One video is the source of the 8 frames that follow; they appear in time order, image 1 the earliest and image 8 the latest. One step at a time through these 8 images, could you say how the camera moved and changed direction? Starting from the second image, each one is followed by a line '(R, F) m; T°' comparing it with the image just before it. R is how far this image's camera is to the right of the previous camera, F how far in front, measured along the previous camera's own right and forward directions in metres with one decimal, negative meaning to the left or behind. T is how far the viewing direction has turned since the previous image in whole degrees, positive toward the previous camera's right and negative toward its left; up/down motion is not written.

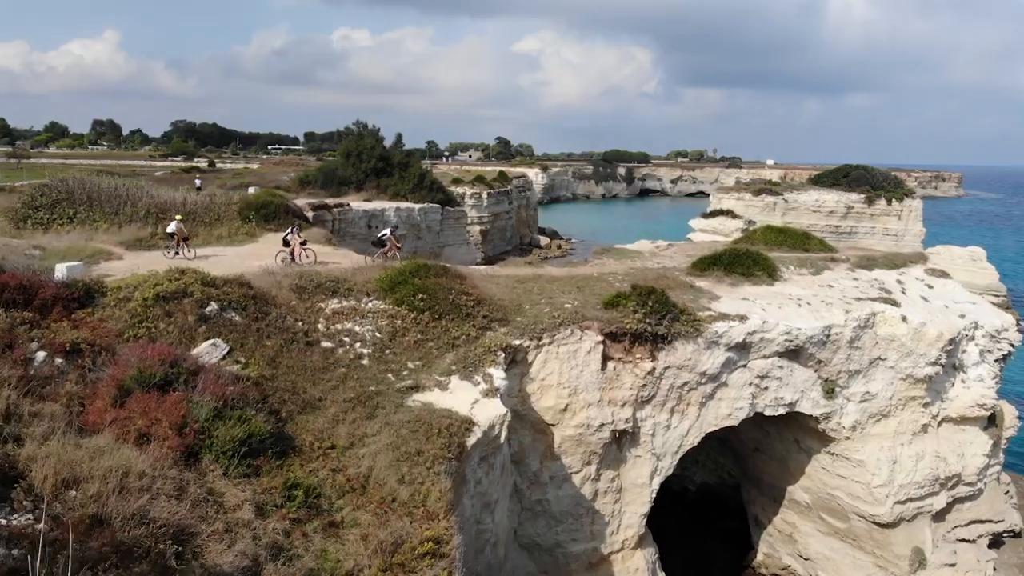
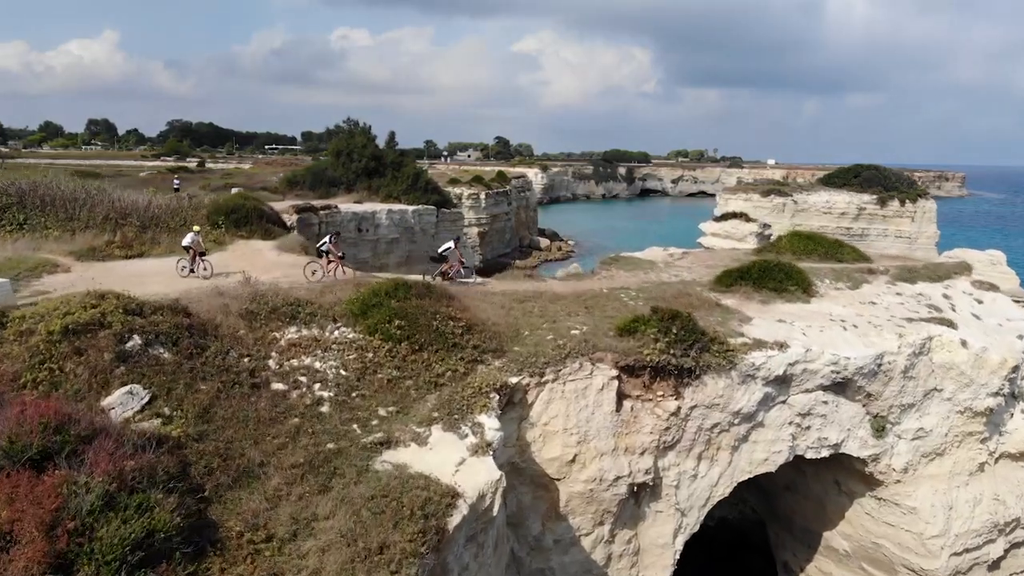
(0.0, +2.1) m; 0°
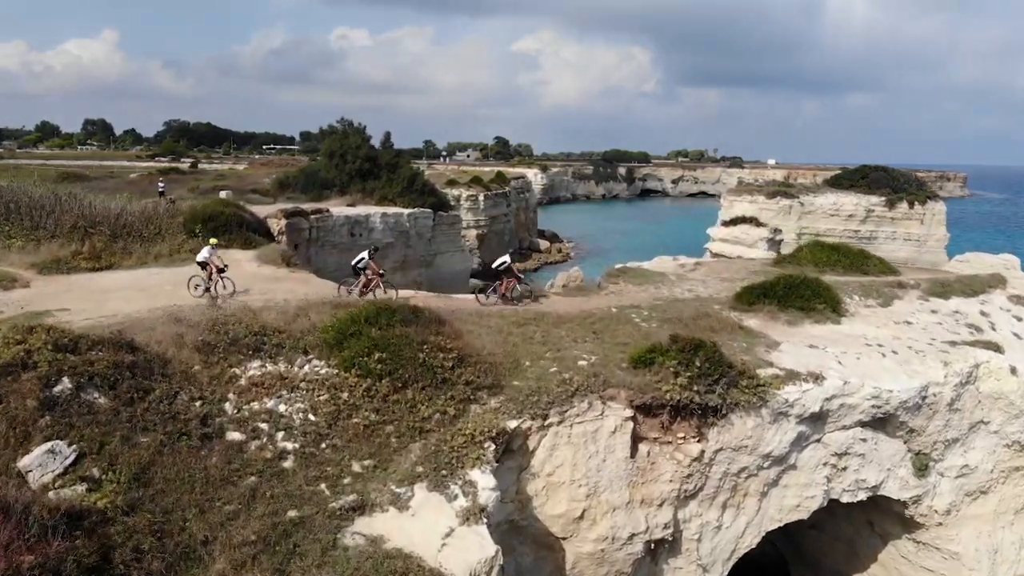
(0.0, +1.3) m; 0°
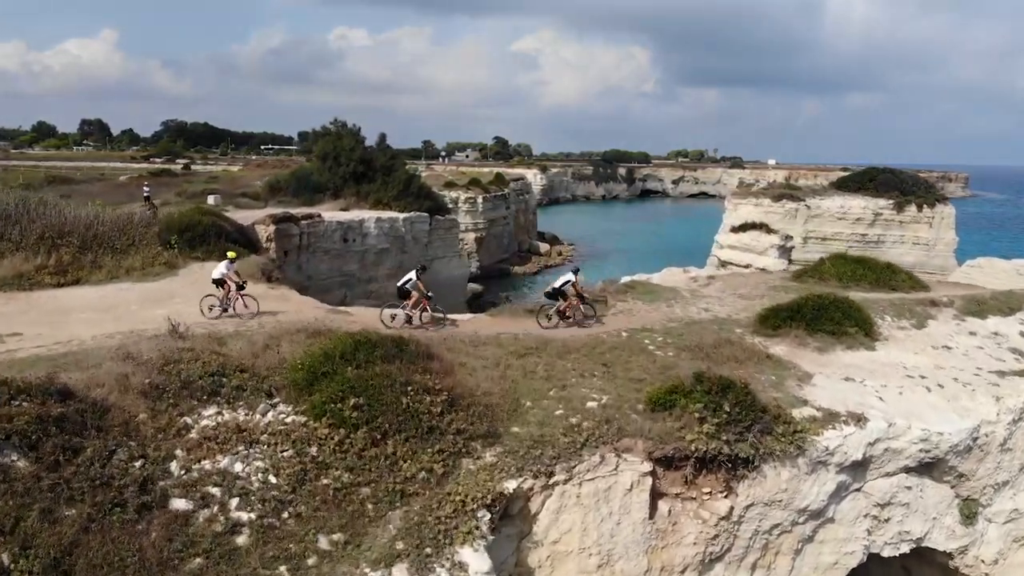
(0.0, +1.2) m; 0°
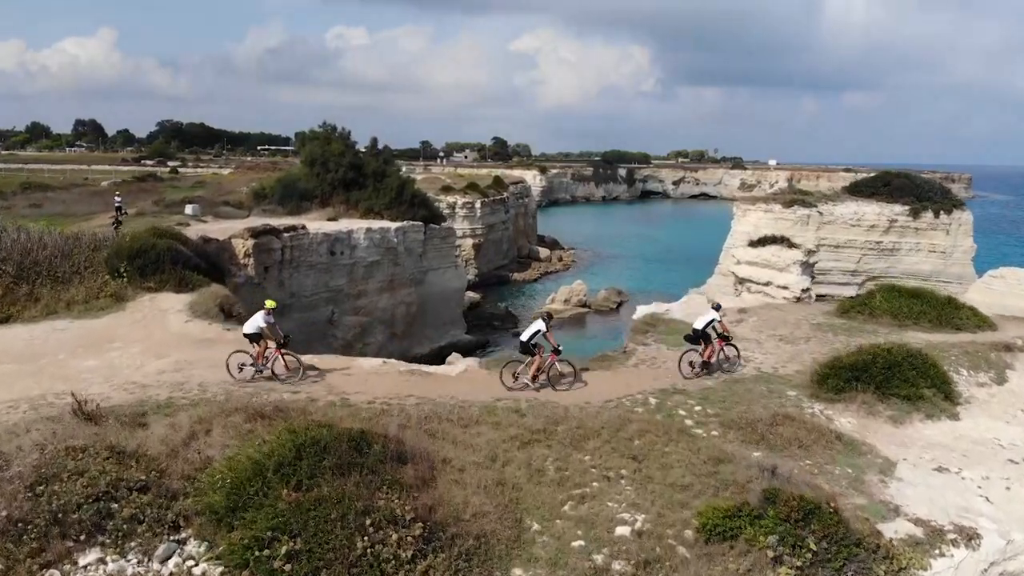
(0.0, +2.1) m; 0°
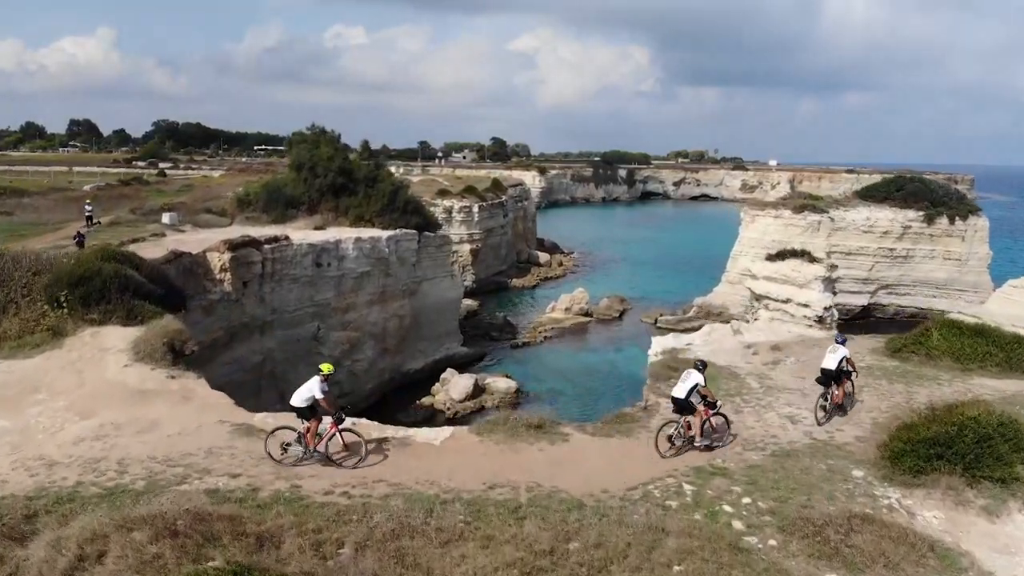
(0.0, +1.8) m; 0°
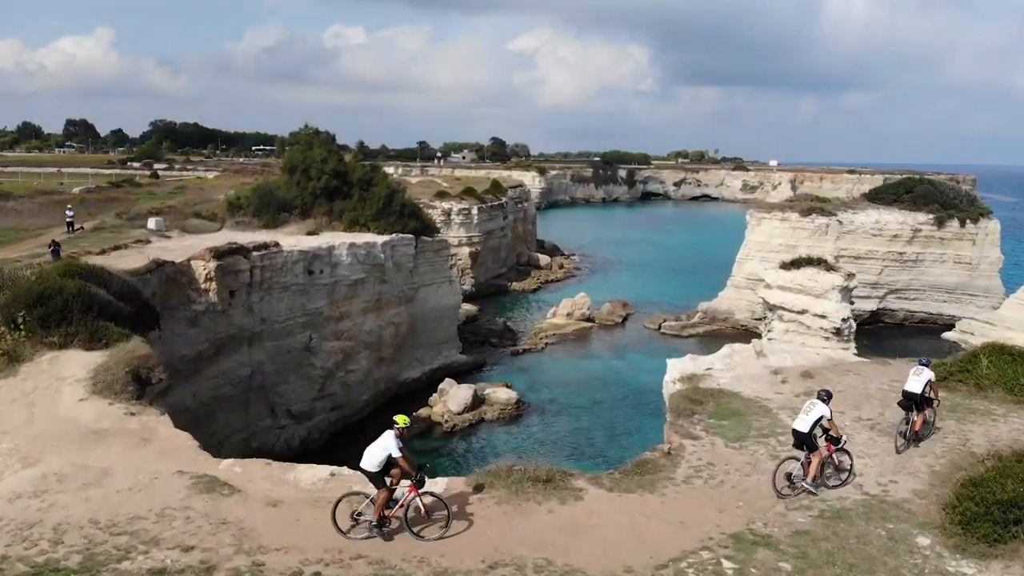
(0.0, +1.1) m; 0°
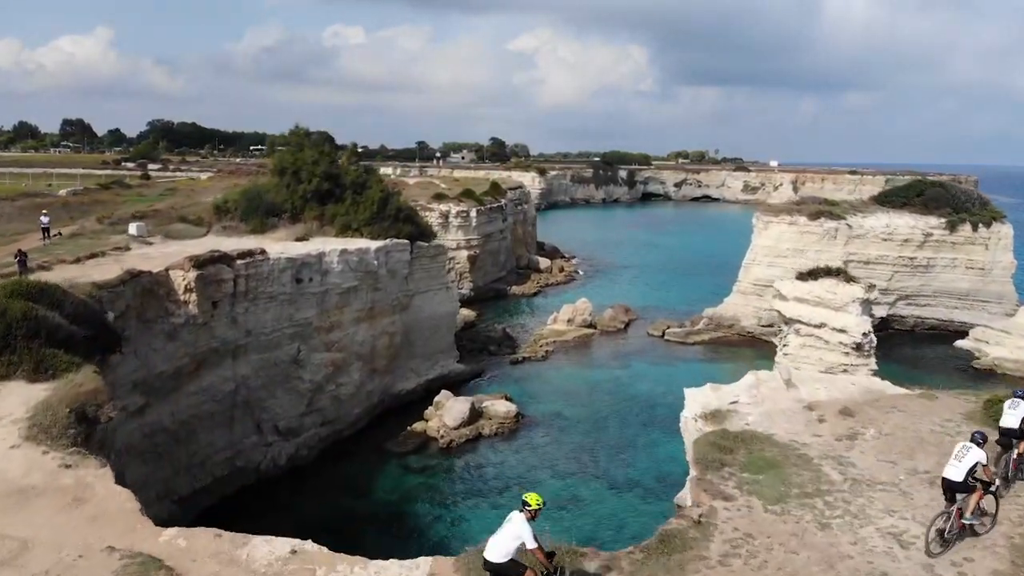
(0.0, +1.3) m; 0°
